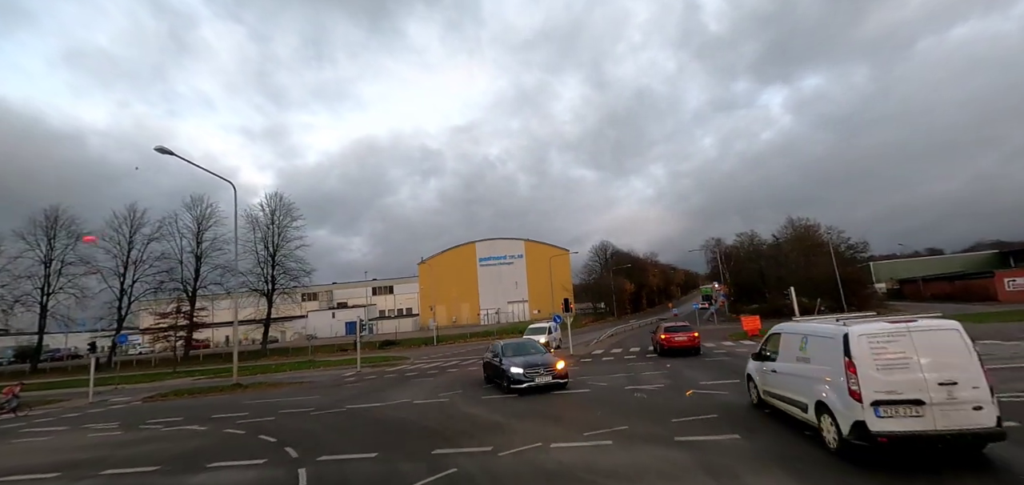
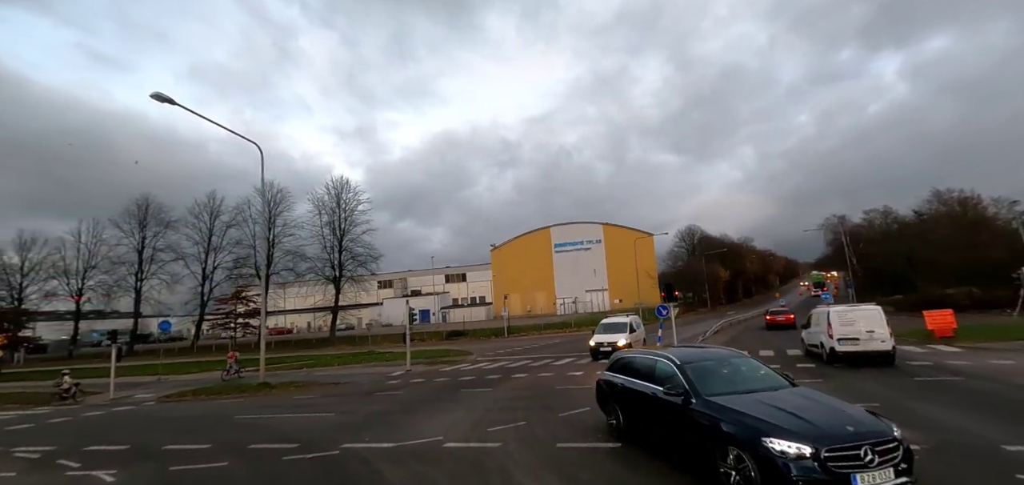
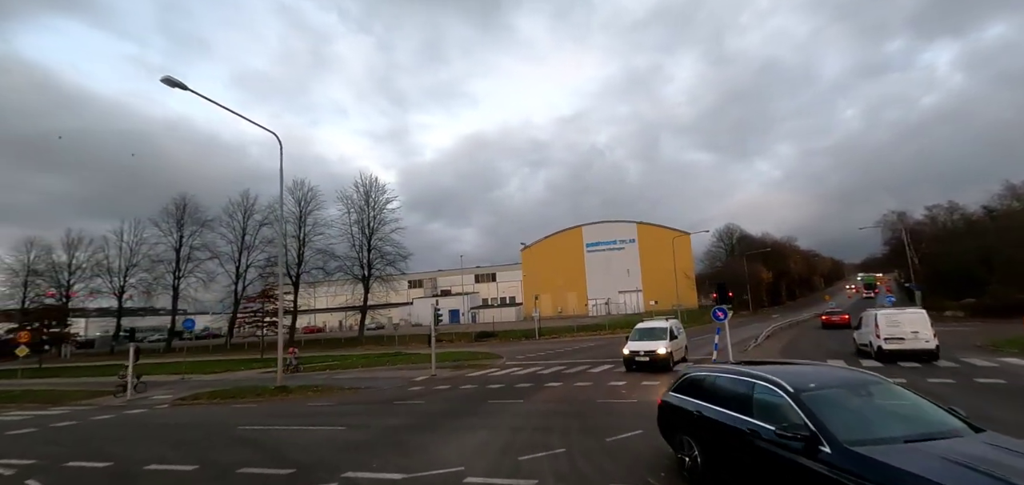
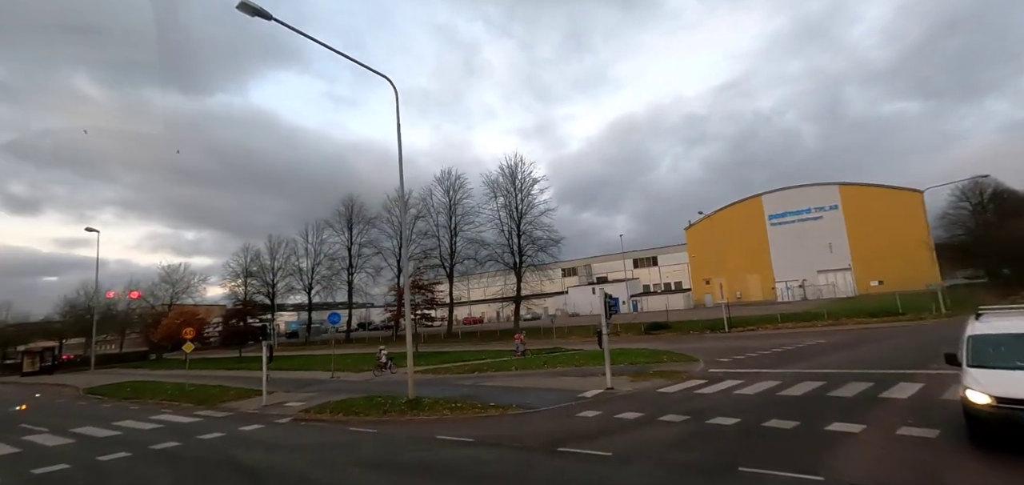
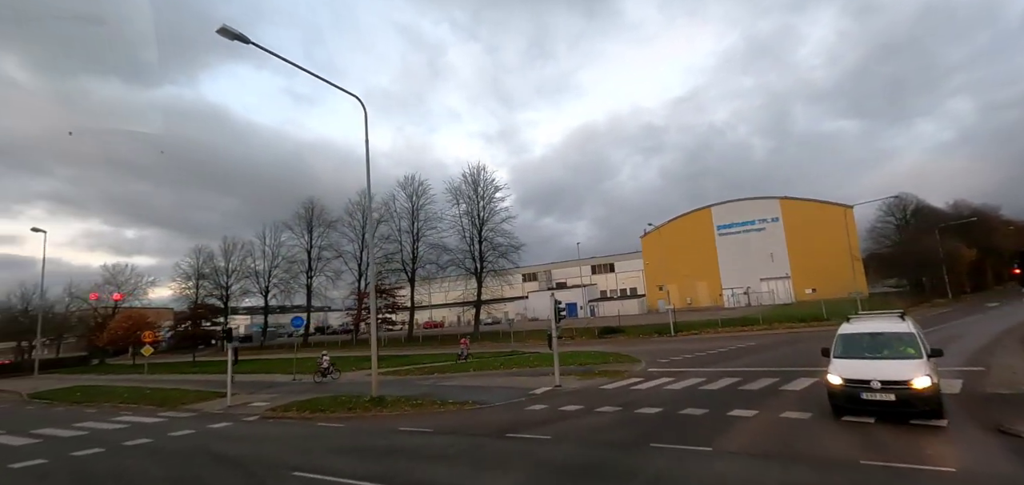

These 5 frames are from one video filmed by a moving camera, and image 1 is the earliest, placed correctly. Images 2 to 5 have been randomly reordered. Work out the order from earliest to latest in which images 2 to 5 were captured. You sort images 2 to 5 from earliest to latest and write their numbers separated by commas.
2, 3, 5, 4
